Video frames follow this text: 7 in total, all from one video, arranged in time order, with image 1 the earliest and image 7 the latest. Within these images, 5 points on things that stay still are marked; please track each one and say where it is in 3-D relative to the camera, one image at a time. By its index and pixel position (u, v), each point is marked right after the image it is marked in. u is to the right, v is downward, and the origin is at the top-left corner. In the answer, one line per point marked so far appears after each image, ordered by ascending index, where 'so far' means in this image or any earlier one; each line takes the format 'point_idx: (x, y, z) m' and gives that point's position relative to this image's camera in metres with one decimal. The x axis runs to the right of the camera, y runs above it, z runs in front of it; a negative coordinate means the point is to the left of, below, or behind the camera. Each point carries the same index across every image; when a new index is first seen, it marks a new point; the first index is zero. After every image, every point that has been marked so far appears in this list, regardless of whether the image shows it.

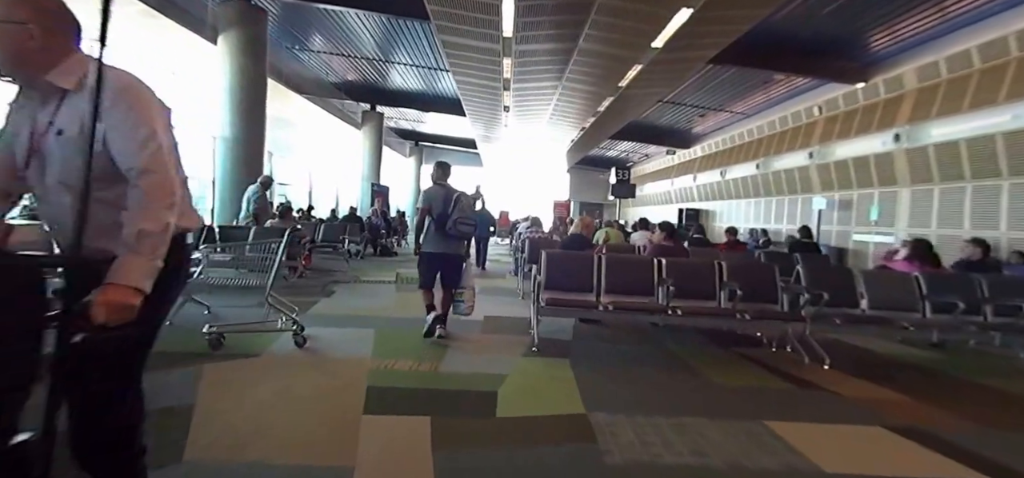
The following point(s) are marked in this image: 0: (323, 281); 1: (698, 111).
0: (-3.3, -0.8, +7.5) m
1: (+7.2, +4.9, +16.2) m
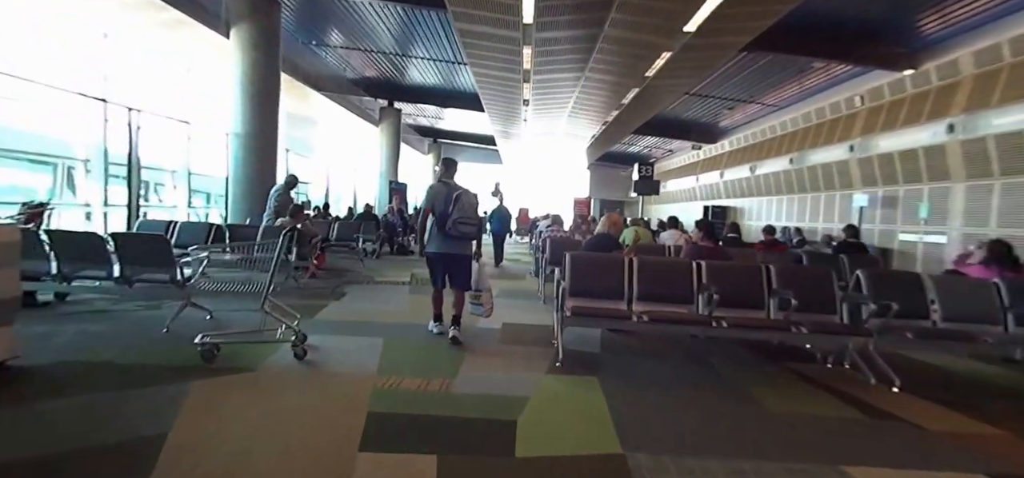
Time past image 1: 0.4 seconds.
0: (-3.0, -0.8, +7.2) m
1: (+7.9, +4.9, +15.4) m
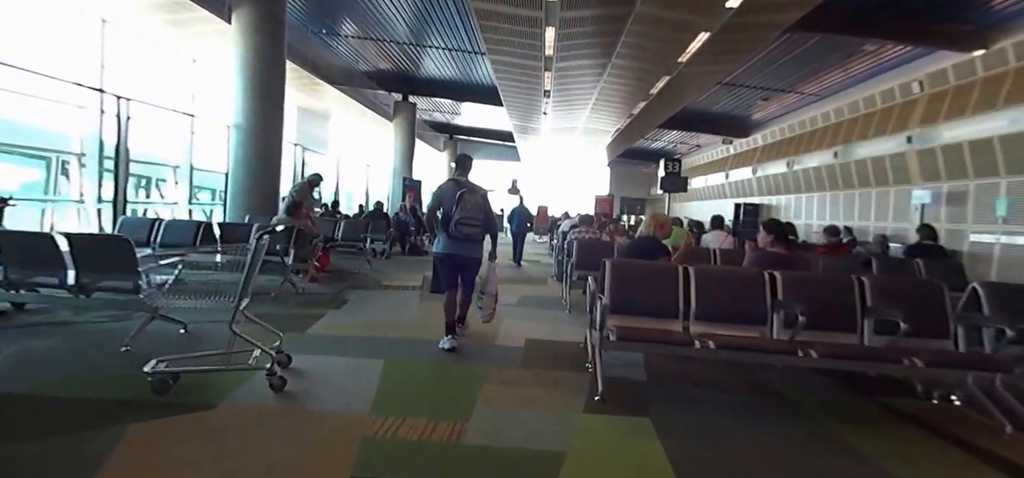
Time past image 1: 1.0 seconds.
0: (-2.7, -0.8, +6.5) m
1: (+8.6, +4.9, +14.3) m
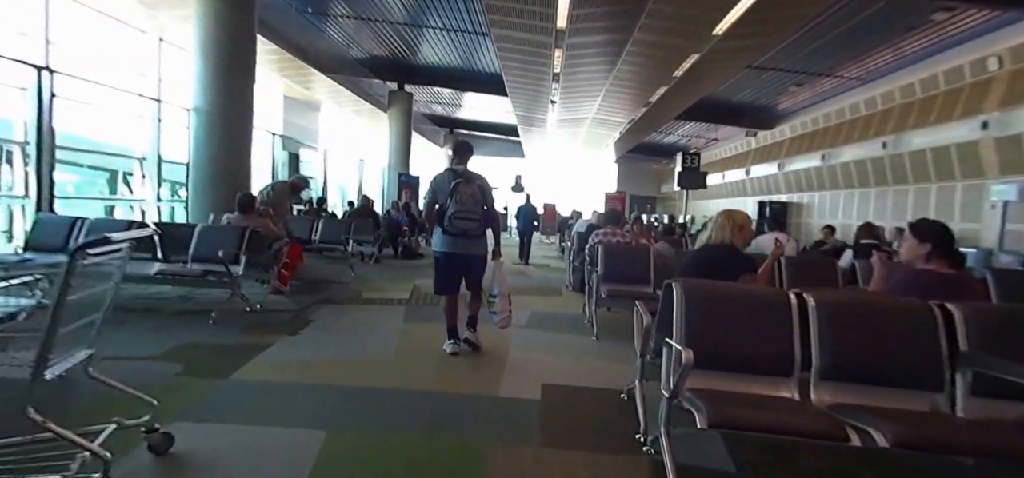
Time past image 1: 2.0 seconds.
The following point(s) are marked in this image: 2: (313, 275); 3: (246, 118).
0: (-2.6, -0.8, +5.3) m
1: (+8.7, +4.9, +13.0) m
2: (-3.3, -0.6, +6.9) m
3: (-5.1, +2.3, +8.0) m
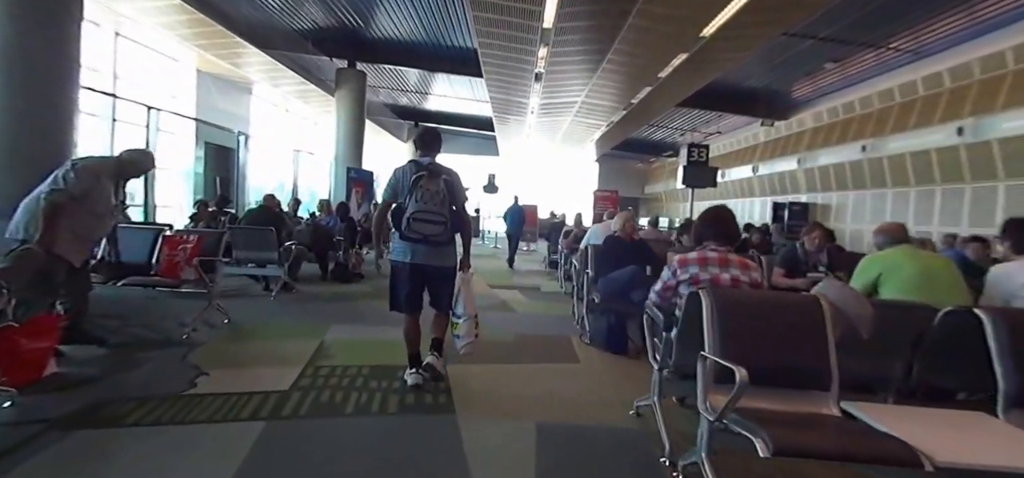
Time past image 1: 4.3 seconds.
0: (-2.7, -1.0, +2.4) m
1: (+8.1, +4.7, +10.8) m
2: (-3.5, -0.8, +4.0) m
3: (-5.4, +2.0, +4.9) m
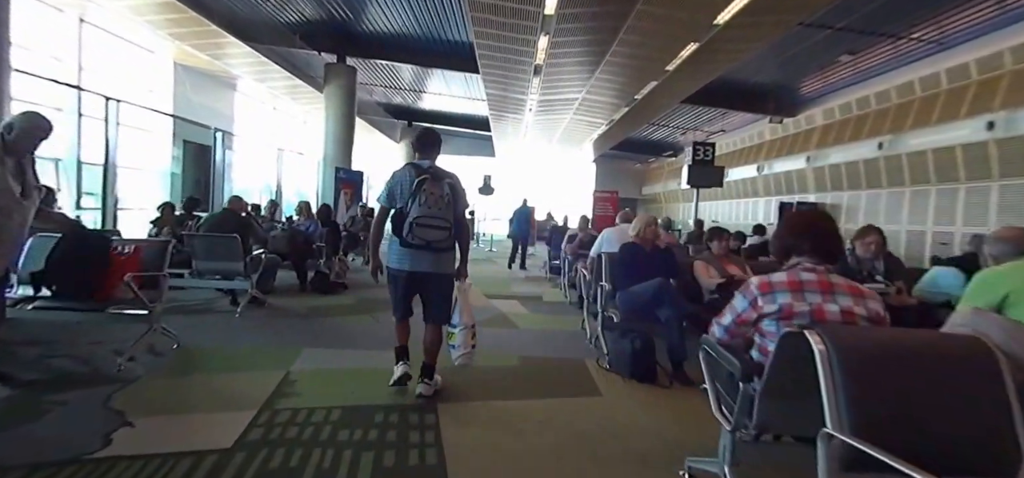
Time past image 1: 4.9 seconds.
0: (-2.6, -1.1, +1.7) m
1: (+8.0, +4.6, +10.2) m
2: (-3.4, -0.9, +3.3) m
3: (-5.3, +1.9, +4.2) m
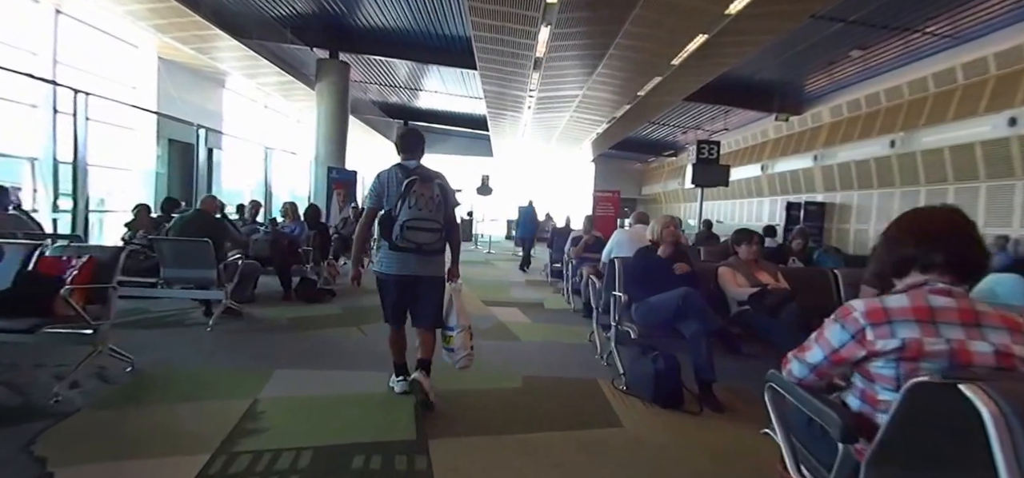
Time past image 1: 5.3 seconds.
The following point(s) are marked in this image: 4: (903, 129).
0: (-2.6, -1.1, +1.2) m
1: (+8.0, +4.6, +9.9) m
2: (-3.4, -1.0, +2.8) m
3: (-5.3, +1.9, +3.8) m
4: (+9.3, +2.7, +10.2) m
